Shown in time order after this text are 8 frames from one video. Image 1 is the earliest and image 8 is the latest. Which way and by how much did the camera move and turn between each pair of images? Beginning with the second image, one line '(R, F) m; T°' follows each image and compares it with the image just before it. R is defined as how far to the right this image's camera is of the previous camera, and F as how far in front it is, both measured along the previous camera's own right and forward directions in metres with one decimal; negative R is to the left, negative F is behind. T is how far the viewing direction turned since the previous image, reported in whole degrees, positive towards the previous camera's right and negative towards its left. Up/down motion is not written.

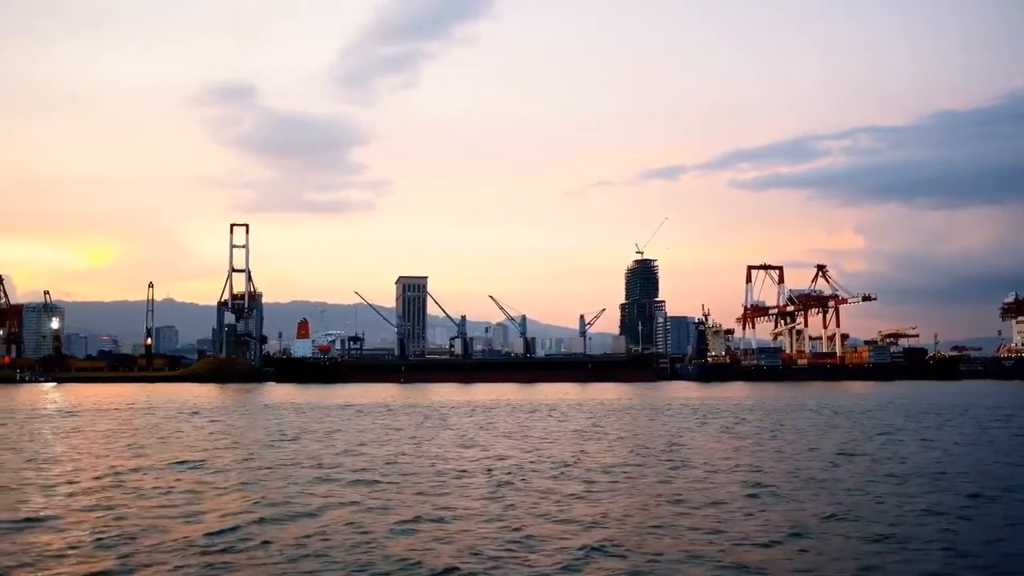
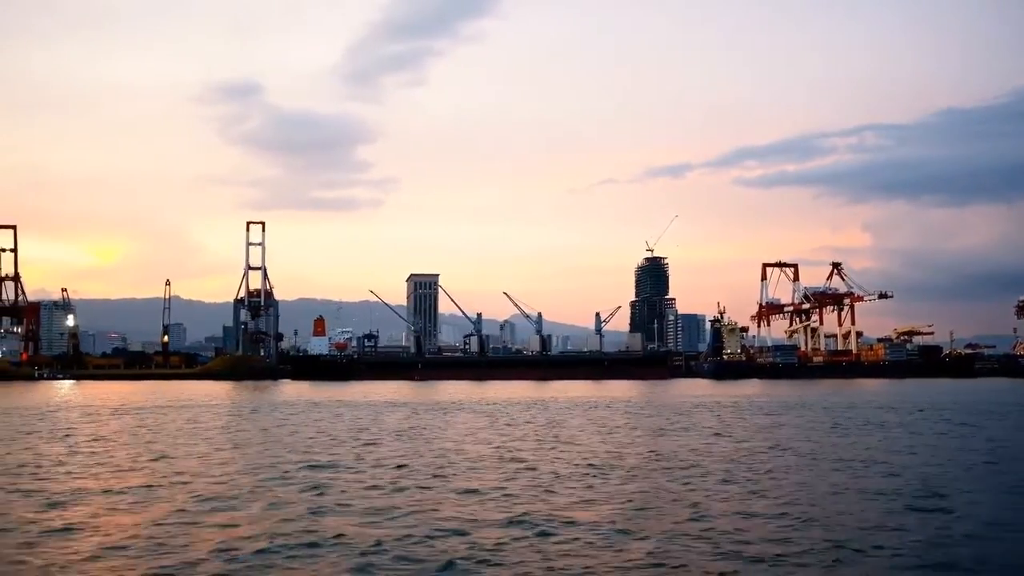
(-1.1, 0.0) m; 0°
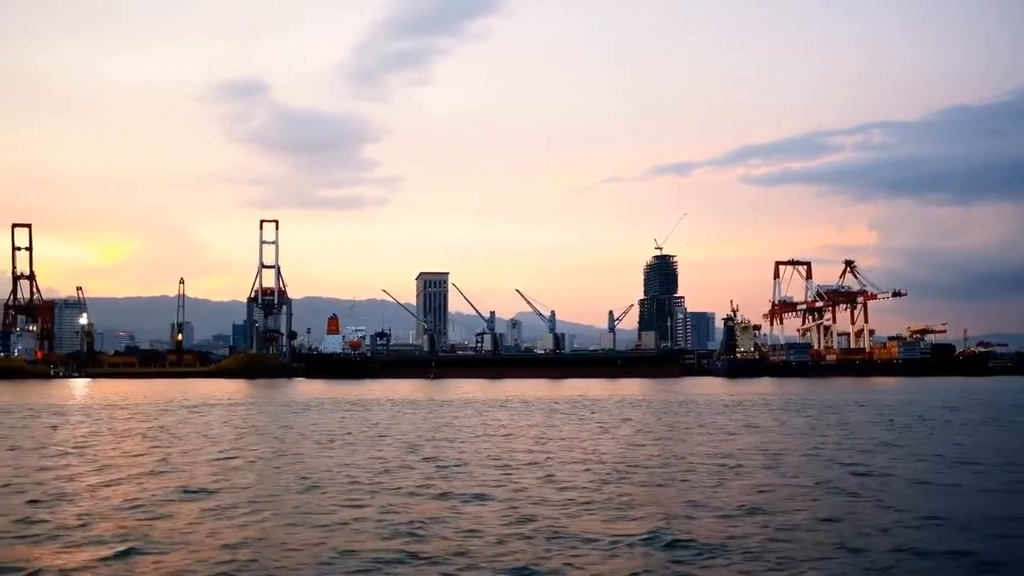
(-0.9, 0.0) m; 0°
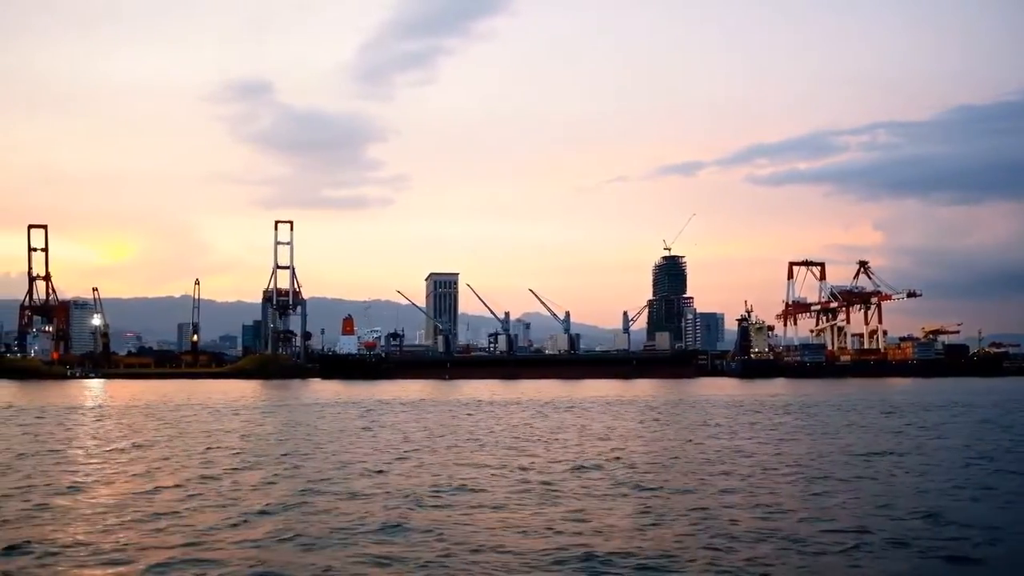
(-1.1, 0.0) m; 0°
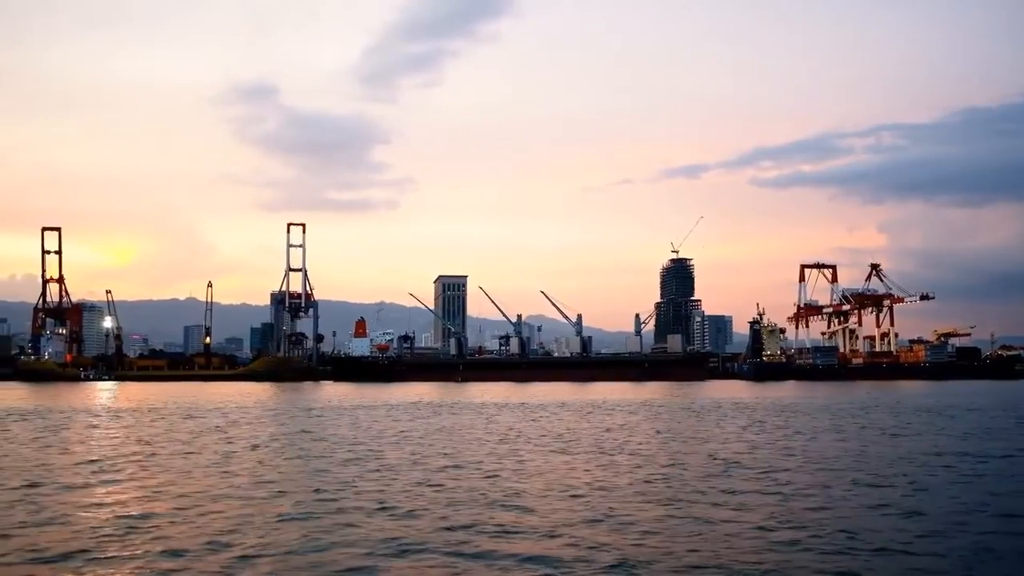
(-0.9, 0.0) m; 0°
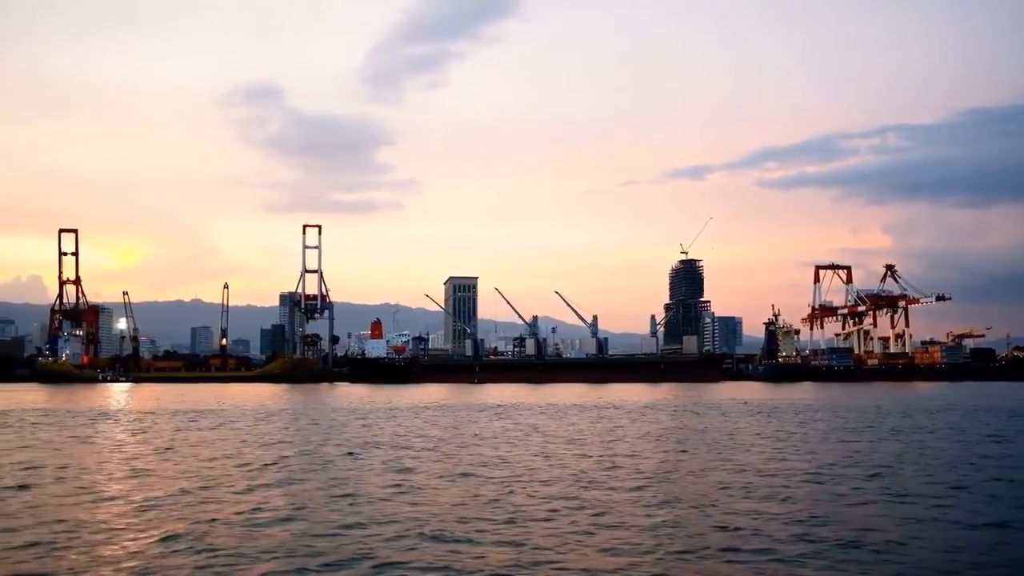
(-1.3, 0.0) m; 0°
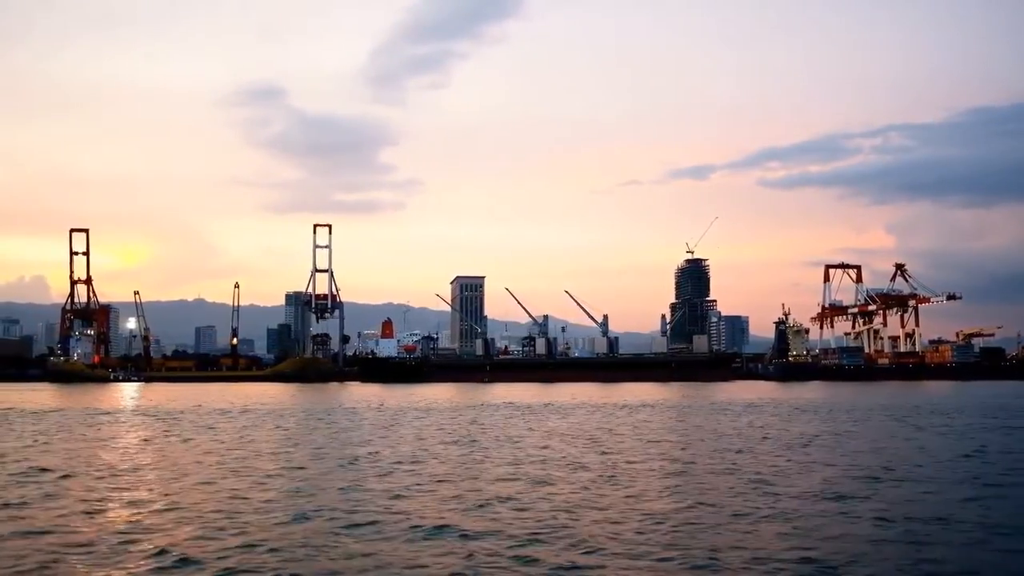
(-0.9, 0.0) m; 0°
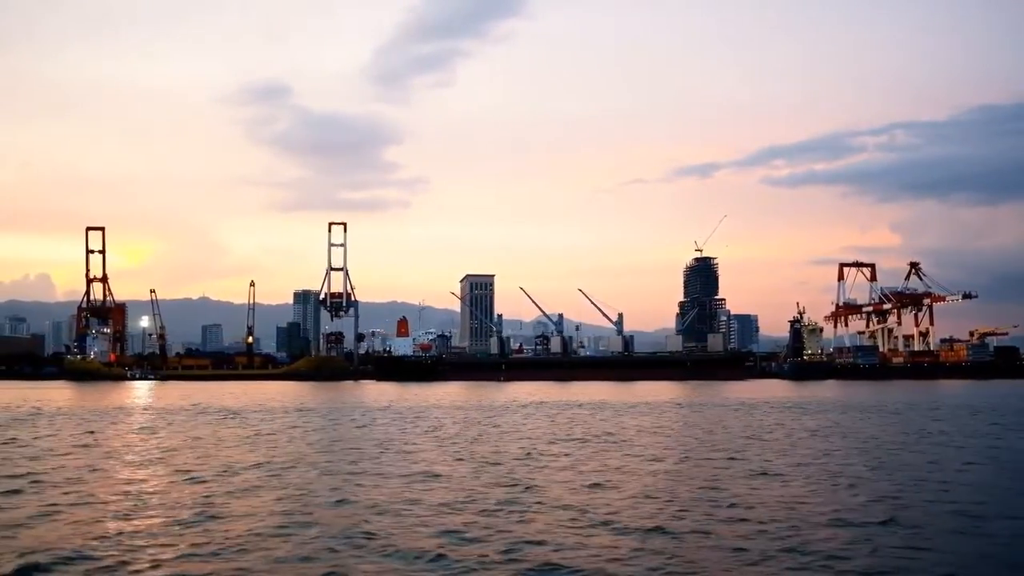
(-1.2, 0.0) m; 0°
